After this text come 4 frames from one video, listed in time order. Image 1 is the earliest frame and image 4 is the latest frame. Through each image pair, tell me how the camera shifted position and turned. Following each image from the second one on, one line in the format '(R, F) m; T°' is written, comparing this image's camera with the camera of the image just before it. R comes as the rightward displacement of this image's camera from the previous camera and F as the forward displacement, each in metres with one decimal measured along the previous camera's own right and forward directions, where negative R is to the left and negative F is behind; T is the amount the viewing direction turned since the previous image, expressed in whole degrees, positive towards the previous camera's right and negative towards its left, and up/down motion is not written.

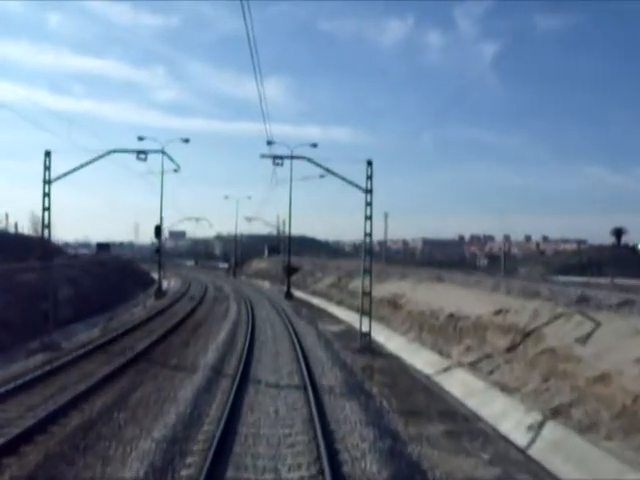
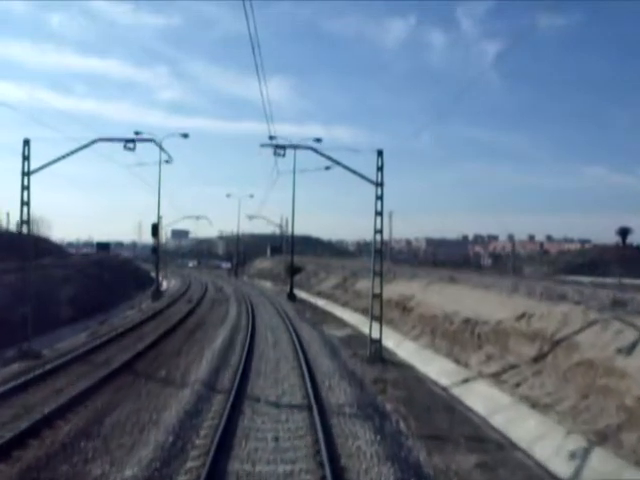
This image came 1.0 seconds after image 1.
(-0.1, +3.6) m; 0°
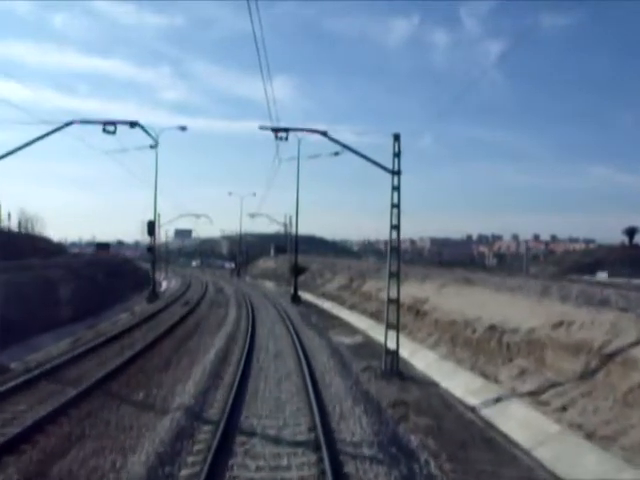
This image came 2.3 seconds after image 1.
(-0.1, +4.7) m; 0°
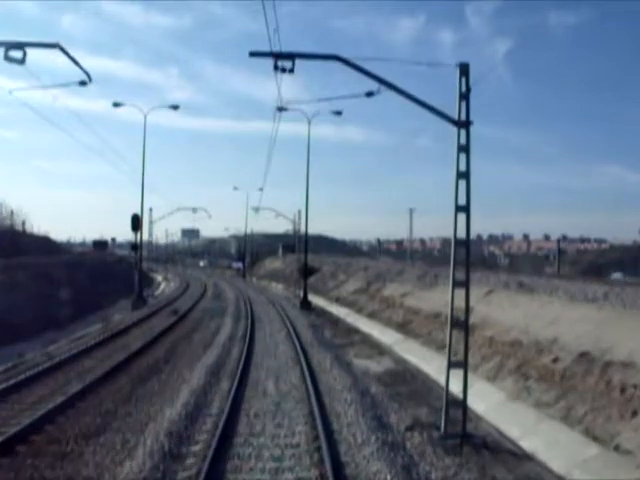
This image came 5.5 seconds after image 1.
(-0.3, +11.4) m; 0°
